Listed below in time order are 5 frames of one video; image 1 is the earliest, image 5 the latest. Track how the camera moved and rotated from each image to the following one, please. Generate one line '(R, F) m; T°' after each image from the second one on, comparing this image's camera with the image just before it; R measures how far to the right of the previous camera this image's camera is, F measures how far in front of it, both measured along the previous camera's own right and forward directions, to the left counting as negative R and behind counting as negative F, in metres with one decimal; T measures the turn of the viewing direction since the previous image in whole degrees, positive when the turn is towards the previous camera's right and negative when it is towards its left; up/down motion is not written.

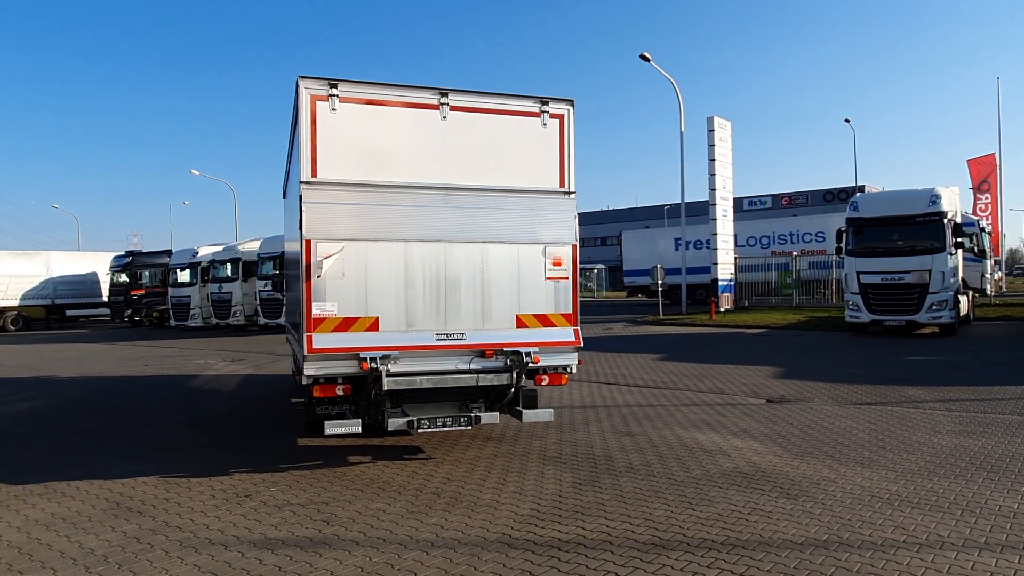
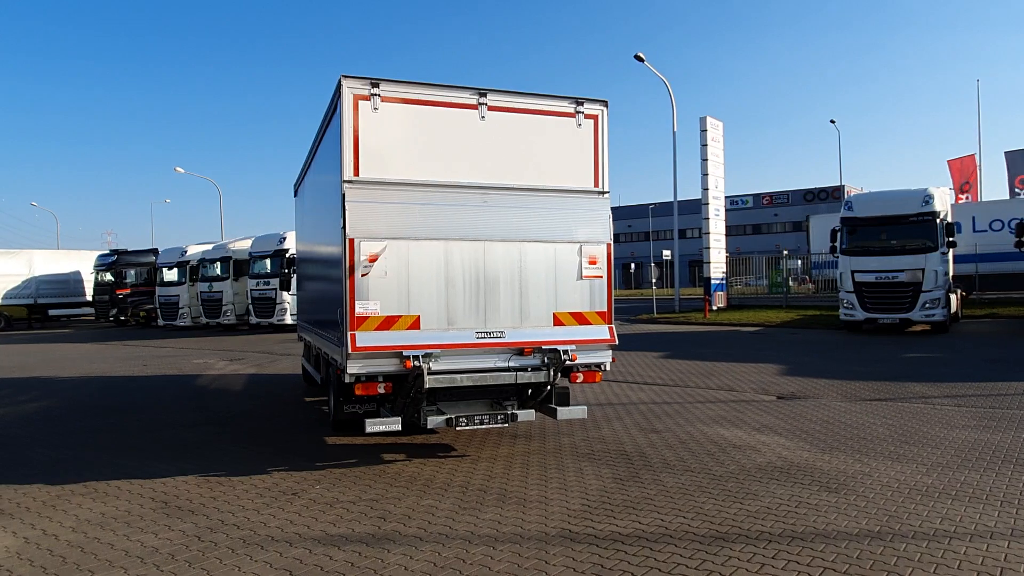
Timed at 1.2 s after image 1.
(-0.6, -0.1) m; +2°
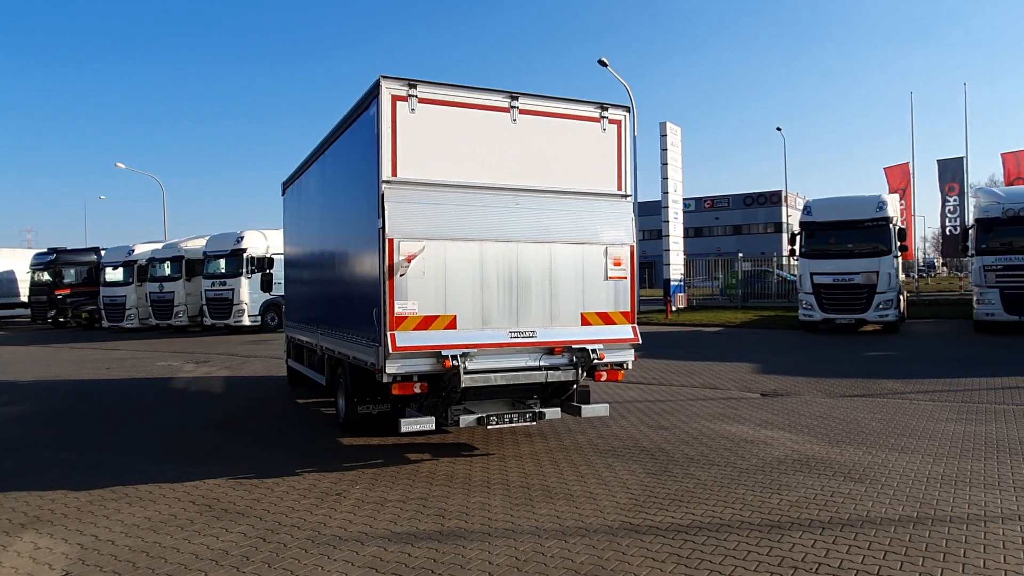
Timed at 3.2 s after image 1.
(-0.9, -0.1) m; +5°
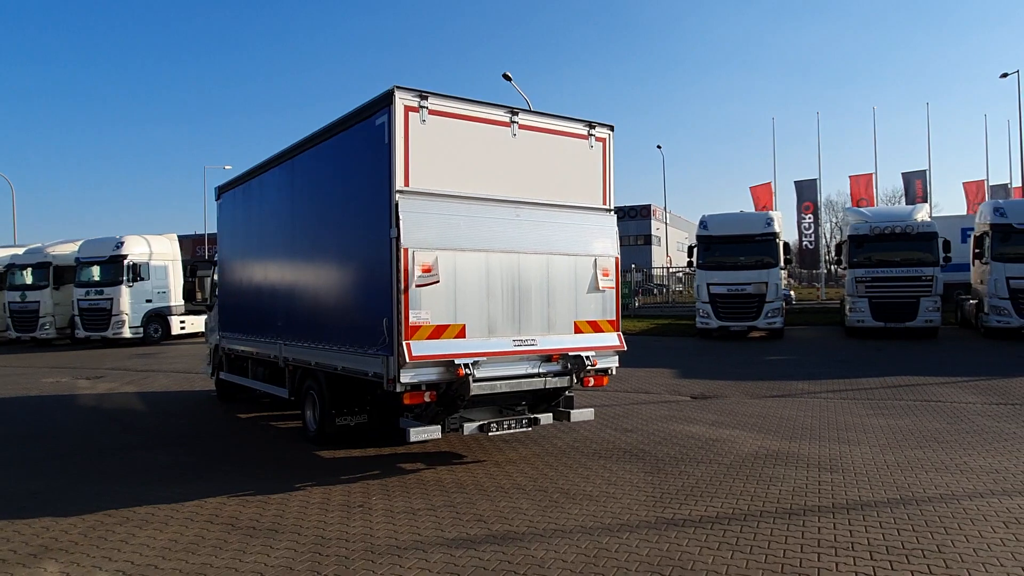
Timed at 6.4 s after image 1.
(-1.3, -0.1) m; +10°
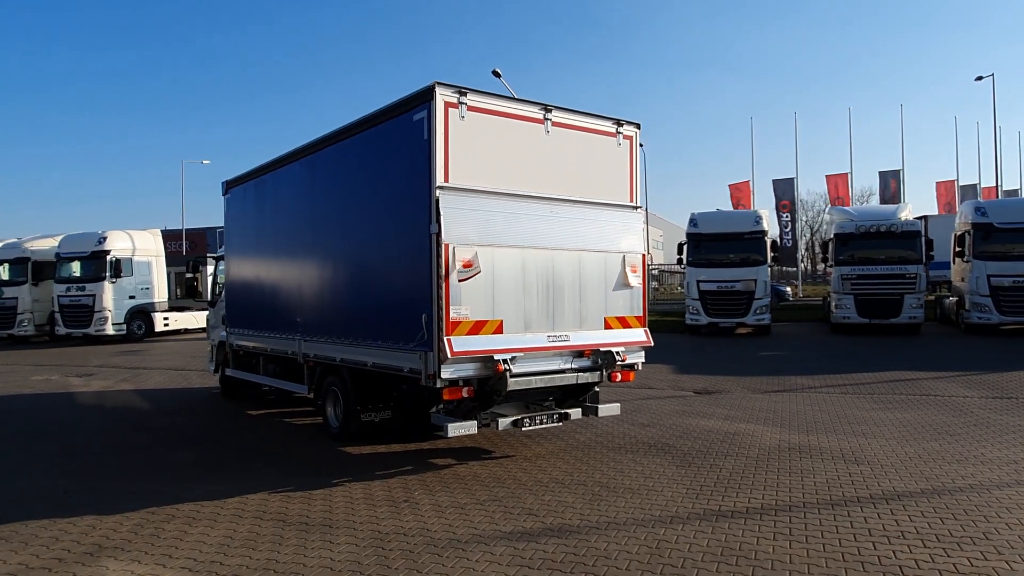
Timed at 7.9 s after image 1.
(-0.6, 0.0) m; +2°
